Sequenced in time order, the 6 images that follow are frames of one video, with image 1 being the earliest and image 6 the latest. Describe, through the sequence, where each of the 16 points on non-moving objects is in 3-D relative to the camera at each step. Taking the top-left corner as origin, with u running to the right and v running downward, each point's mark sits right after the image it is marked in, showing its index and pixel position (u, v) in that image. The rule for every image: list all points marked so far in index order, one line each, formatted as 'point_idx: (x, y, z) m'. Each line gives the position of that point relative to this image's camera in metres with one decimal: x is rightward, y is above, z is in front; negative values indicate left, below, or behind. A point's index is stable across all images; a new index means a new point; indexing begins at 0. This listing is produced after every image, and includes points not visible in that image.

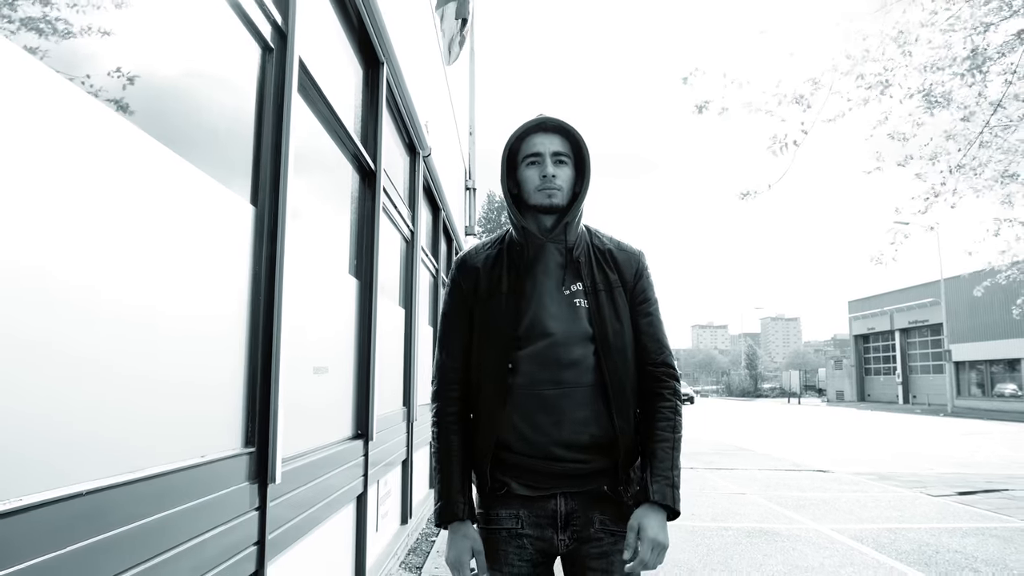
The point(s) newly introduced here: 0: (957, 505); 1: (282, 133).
0: (+4.9, -2.4, +7.6) m
1: (-0.8, +0.5, +2.4) m
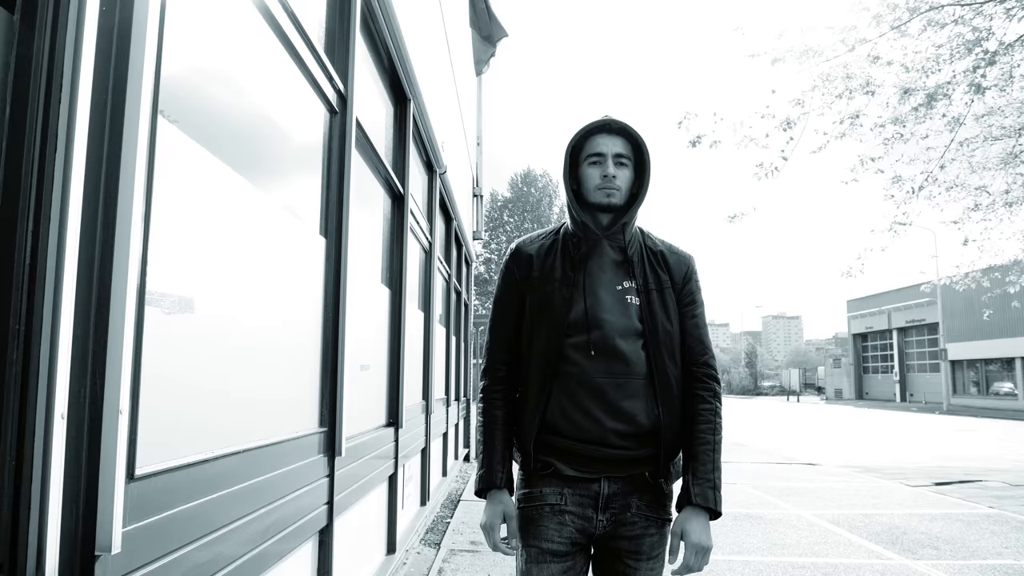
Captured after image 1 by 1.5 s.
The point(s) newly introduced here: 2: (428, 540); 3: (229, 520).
0: (+4.9, -2.4, +8.1) m
1: (-0.7, +0.5, +3.0) m
2: (-0.7, -2.0, +5.5) m
3: (-0.8, -0.6, +1.7) m
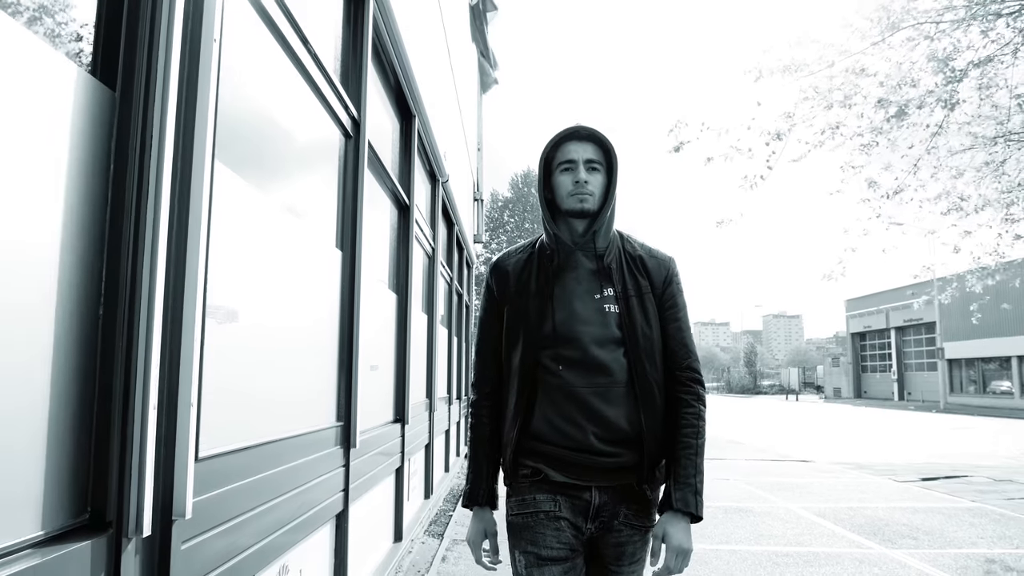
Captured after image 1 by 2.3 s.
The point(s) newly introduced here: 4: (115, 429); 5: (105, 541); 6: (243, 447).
0: (+4.9, -2.4, +8.4) m
1: (-0.7, +0.4, +3.2) m
2: (-0.7, -2.0, +5.8) m
3: (-0.8, -0.6, +2.0) m
4: (-0.8, -0.3, +1.3) m
5: (-0.8, -0.5, +1.3) m
6: (-0.8, -0.4, +1.9) m
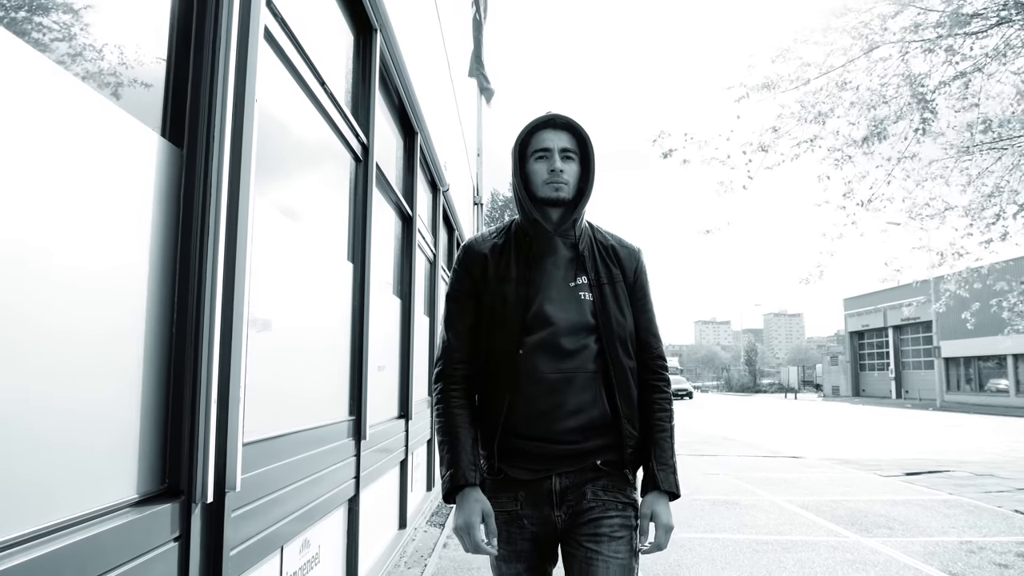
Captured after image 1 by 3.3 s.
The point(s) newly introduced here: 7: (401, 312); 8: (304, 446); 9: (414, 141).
0: (+4.9, -2.5, +8.8) m
1: (-0.8, +0.4, +3.6) m
2: (-0.7, -2.0, +6.1) m
3: (-0.8, -0.7, +2.3) m
4: (-0.8, -0.3, +1.7) m
5: (-0.8, -0.5, +1.6) m
6: (-0.8, -0.5, +2.3) m
7: (-0.8, -0.2, +5.0) m
8: (-0.8, -0.6, +2.7) m
9: (-0.7, +1.1, +5.3) m
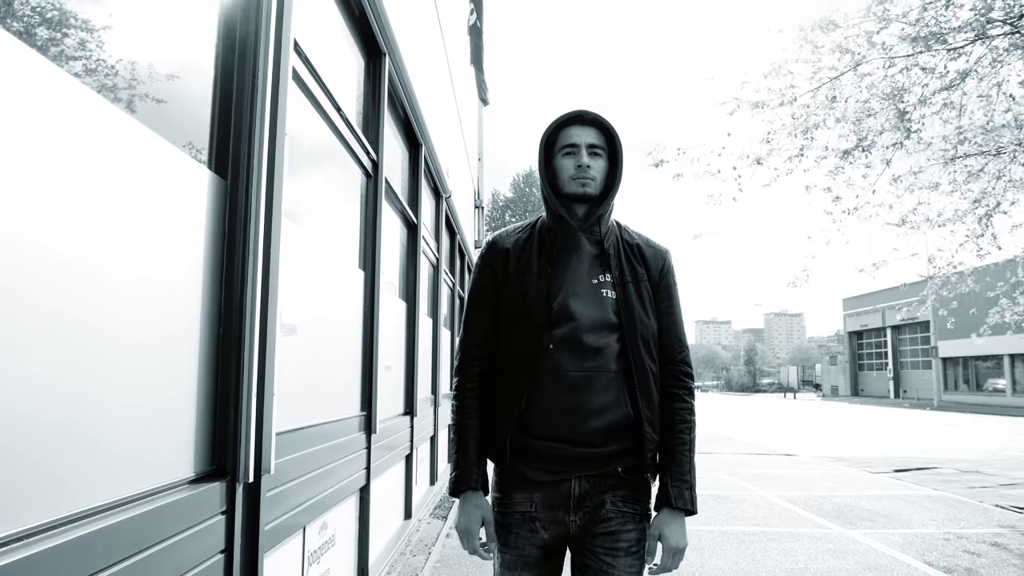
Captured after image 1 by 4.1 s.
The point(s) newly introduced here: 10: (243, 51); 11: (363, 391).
0: (+4.9, -2.5, +9.0) m
1: (-0.8, +0.4, +3.9) m
2: (-0.7, -2.1, +6.4) m
3: (-0.8, -0.7, +2.6) m
4: (-0.8, -0.3, +2.0) m
5: (-0.8, -0.5, +1.9) m
6: (-0.8, -0.5, +2.6) m
7: (-0.8, -0.2, +5.3) m
8: (-0.8, -0.6, +3.0) m
9: (-0.7, +1.1, +5.6) m
10: (-0.8, +0.7, +2.2) m
11: (-0.8, -0.6, +3.8) m
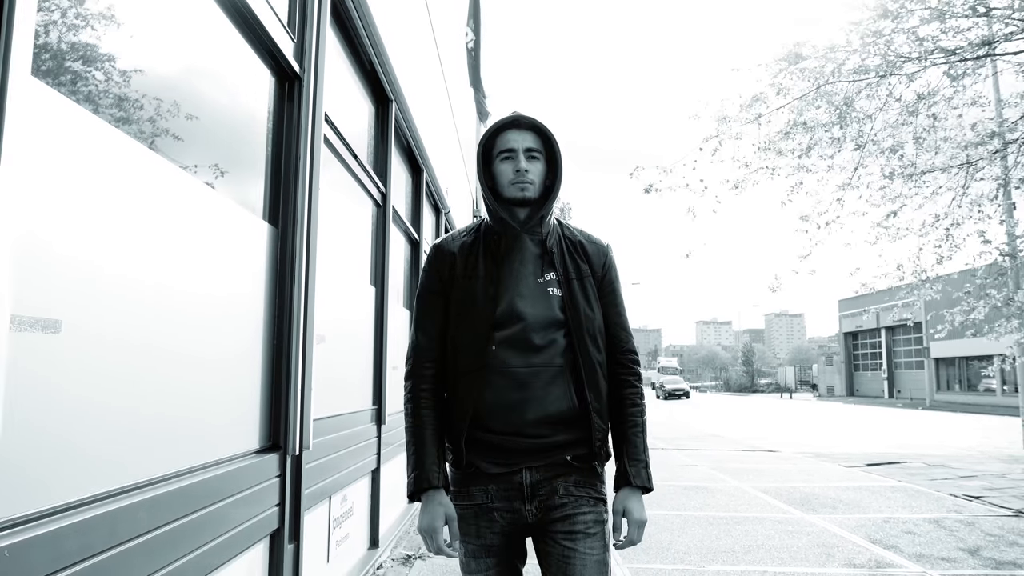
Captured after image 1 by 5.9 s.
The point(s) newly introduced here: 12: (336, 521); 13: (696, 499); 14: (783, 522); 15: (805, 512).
0: (+4.8, -2.6, +9.7) m
1: (-0.8, +0.3, +4.5) m
2: (-0.8, -2.2, +7.1) m
3: (-0.9, -0.8, +3.3) m
4: (-0.9, -0.4, +2.6) m
5: (-0.9, -0.6, +2.6) m
6: (-0.9, -0.6, +3.2) m
7: (-0.9, -0.3, +5.9) m
8: (-0.9, -0.7, +3.6) m
9: (-0.8, +1.0, +6.2) m
10: (-0.9, +0.7, +2.8) m
11: (-0.9, -0.6, +4.4) m
12: (-0.9, -1.2, +3.6) m
13: (+2.0, -2.3, +7.6) m
14: (+2.4, -2.1, +6.3) m
15: (+2.9, -2.2, +6.8) m
